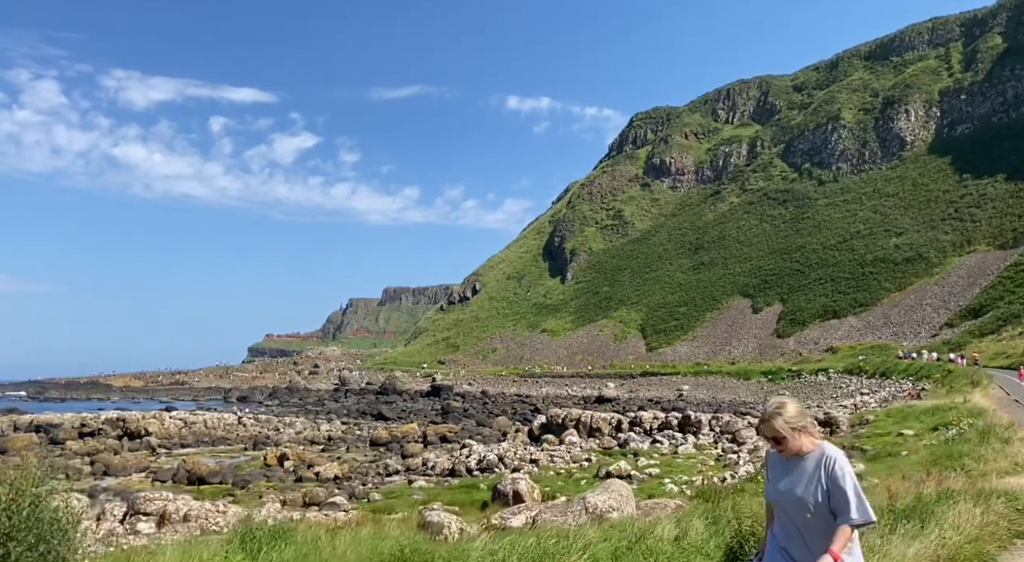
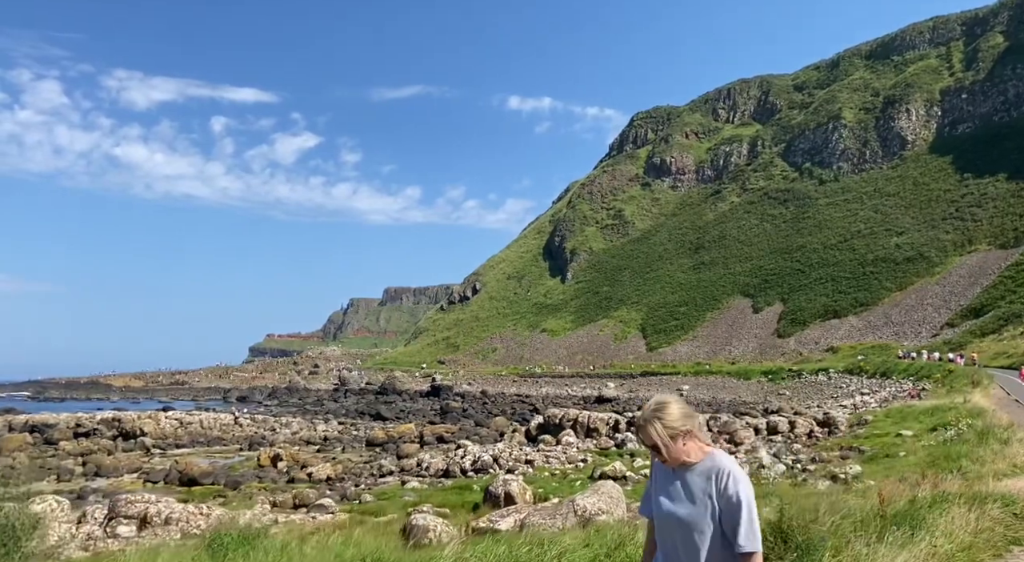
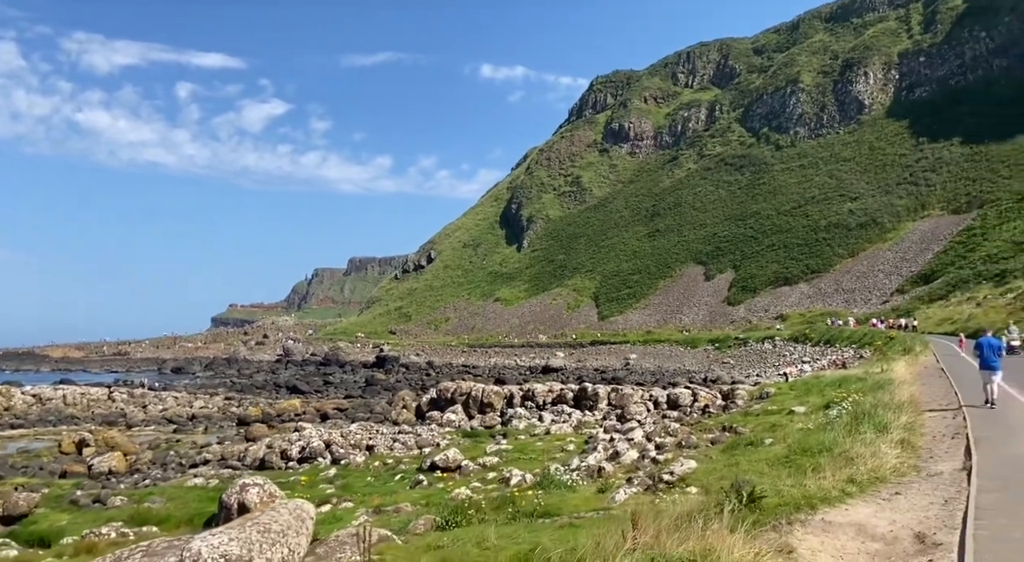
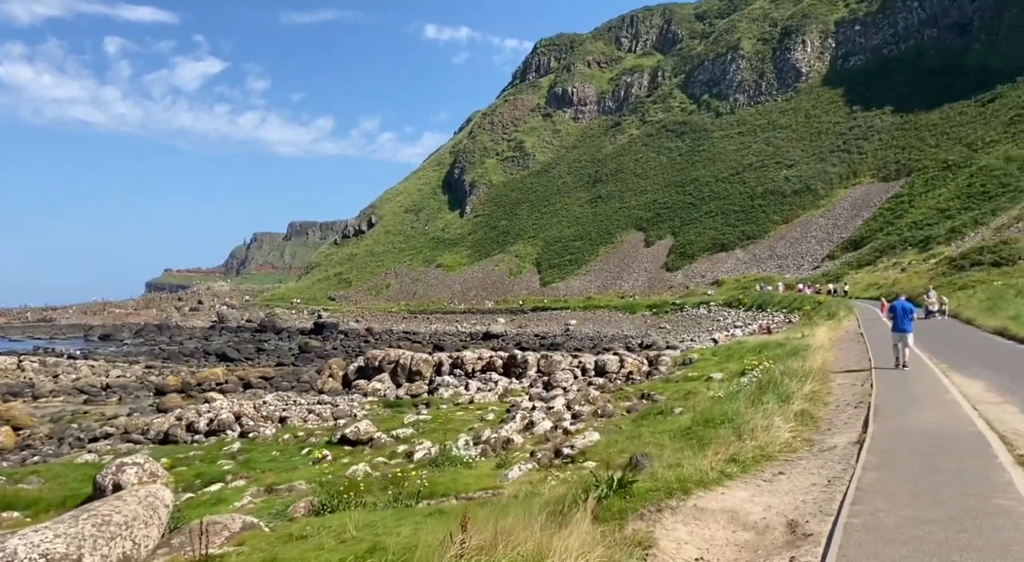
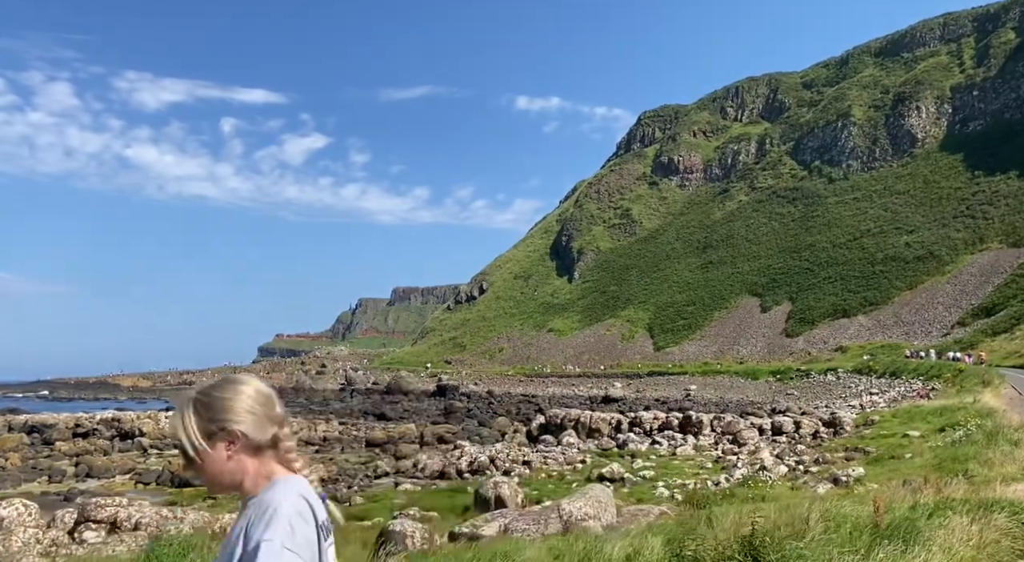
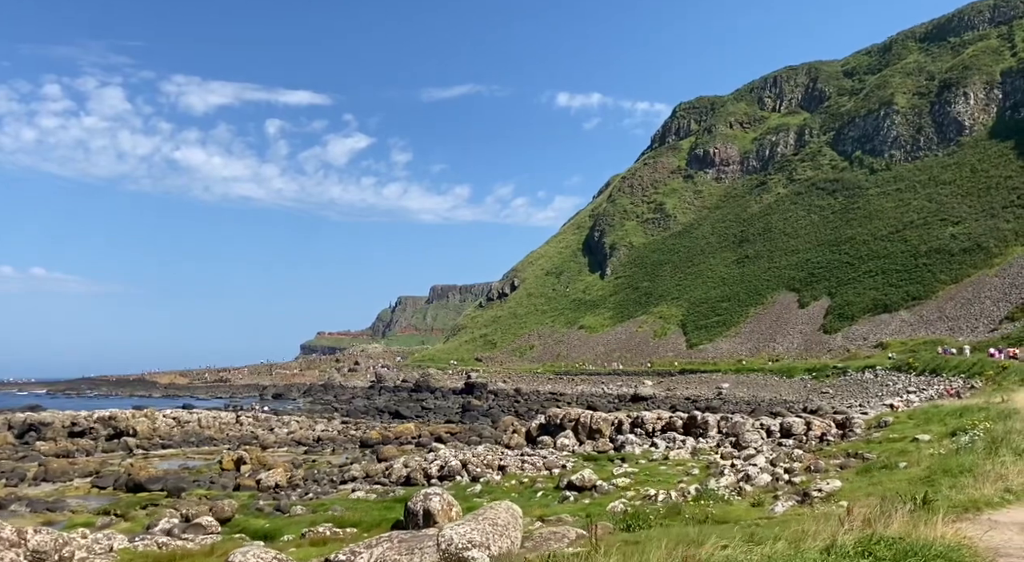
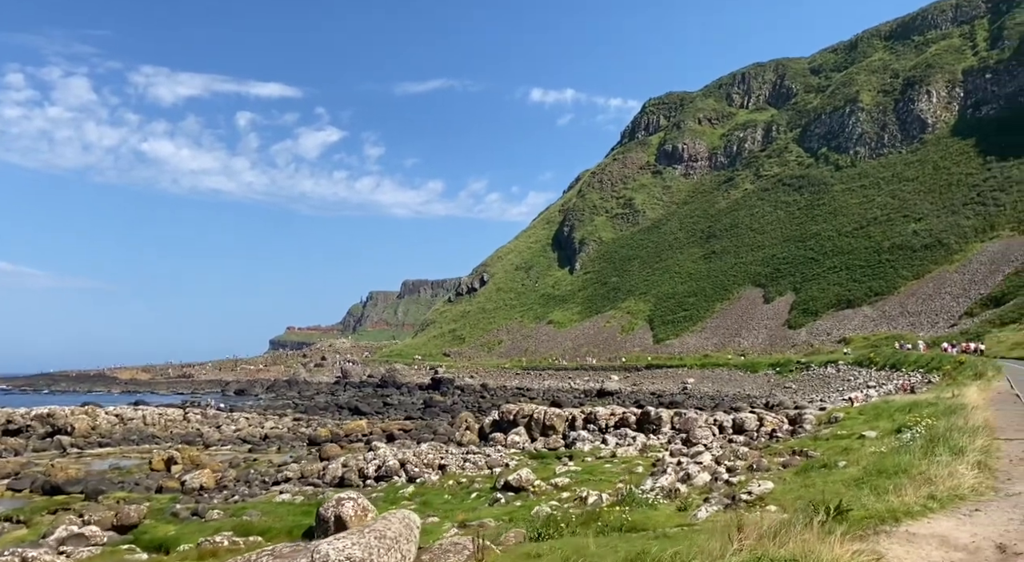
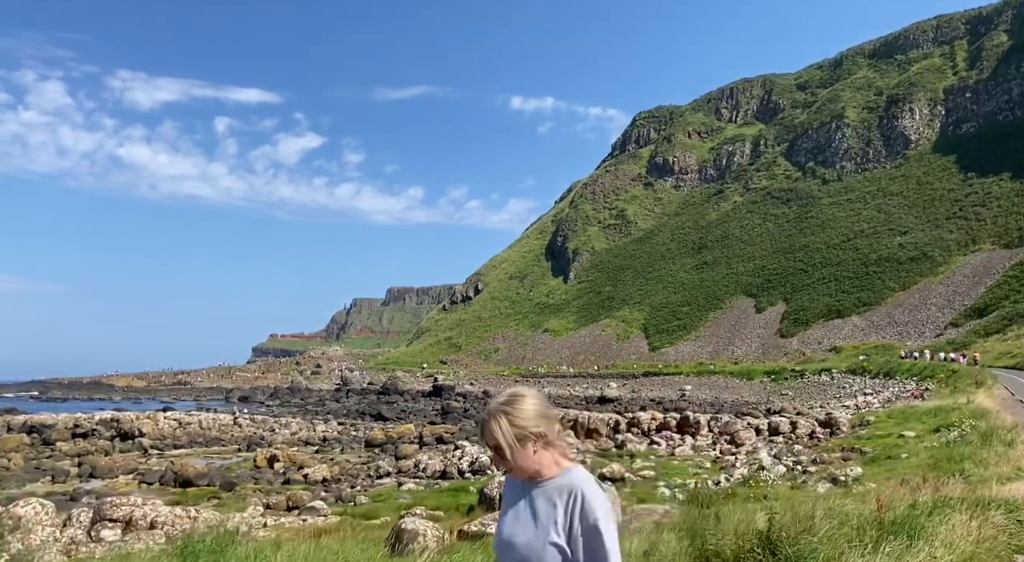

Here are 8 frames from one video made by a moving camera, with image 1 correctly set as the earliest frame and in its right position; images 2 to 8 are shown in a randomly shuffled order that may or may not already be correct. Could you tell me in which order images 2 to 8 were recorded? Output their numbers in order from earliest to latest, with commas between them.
2, 8, 5, 6, 7, 3, 4
